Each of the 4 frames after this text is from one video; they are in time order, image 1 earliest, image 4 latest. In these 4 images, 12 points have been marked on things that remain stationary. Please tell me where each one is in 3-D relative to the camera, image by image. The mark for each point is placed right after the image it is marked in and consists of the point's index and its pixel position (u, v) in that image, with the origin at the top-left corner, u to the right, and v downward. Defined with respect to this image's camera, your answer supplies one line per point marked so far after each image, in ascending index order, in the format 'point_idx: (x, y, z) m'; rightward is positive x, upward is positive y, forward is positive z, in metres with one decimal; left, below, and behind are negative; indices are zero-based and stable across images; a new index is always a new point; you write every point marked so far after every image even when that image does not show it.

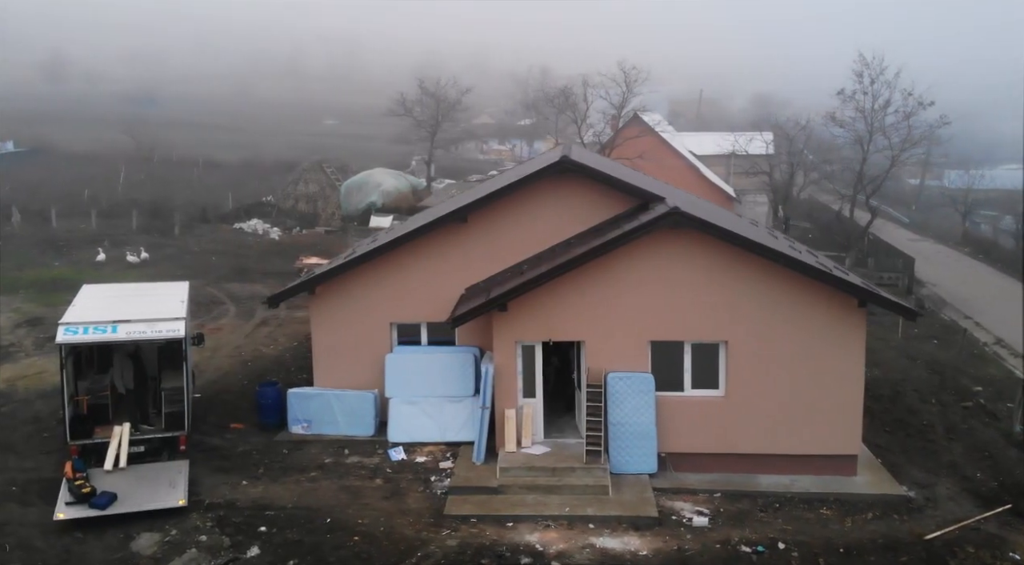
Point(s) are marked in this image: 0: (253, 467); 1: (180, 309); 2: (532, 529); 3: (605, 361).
0: (-3.6, -2.6, +12.5) m
1: (-4.6, -0.4, +12.4) m
2: (+0.2, -3.0, +10.7) m
3: (+1.3, -1.1, +12.1) m
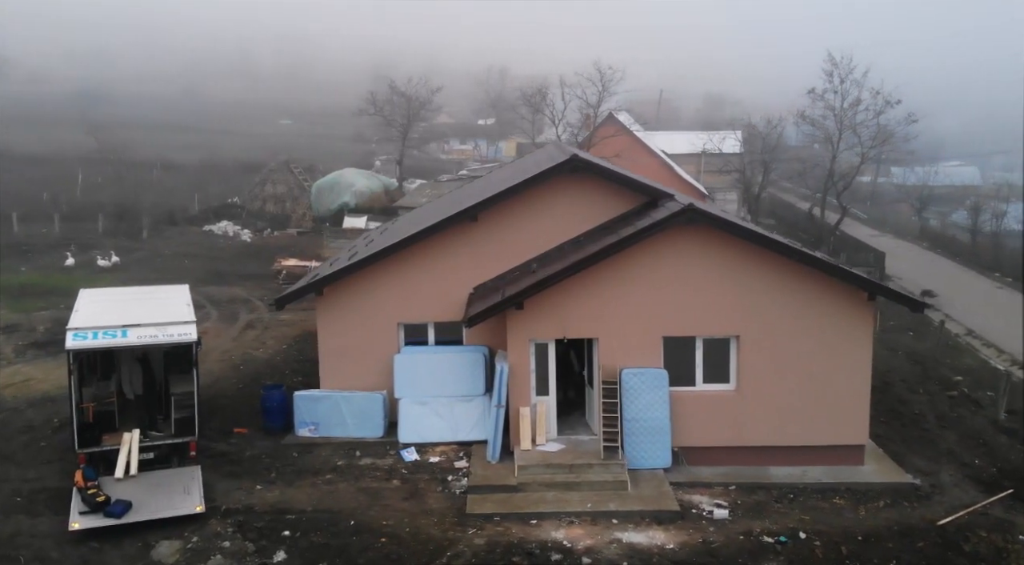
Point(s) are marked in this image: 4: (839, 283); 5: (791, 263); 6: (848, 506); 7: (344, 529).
0: (-3.4, -2.6, +12.3) m
1: (-4.4, -0.4, +12.1) m
2: (+0.5, -2.9, +10.8) m
3: (+1.5, -1.0, +12.2) m
4: (+4.5, 0.0, +11.9) m
5: (+3.8, +0.3, +11.9) m
6: (+4.4, -2.9, +11.5) m
7: (-2.0, -2.9, +10.6) m
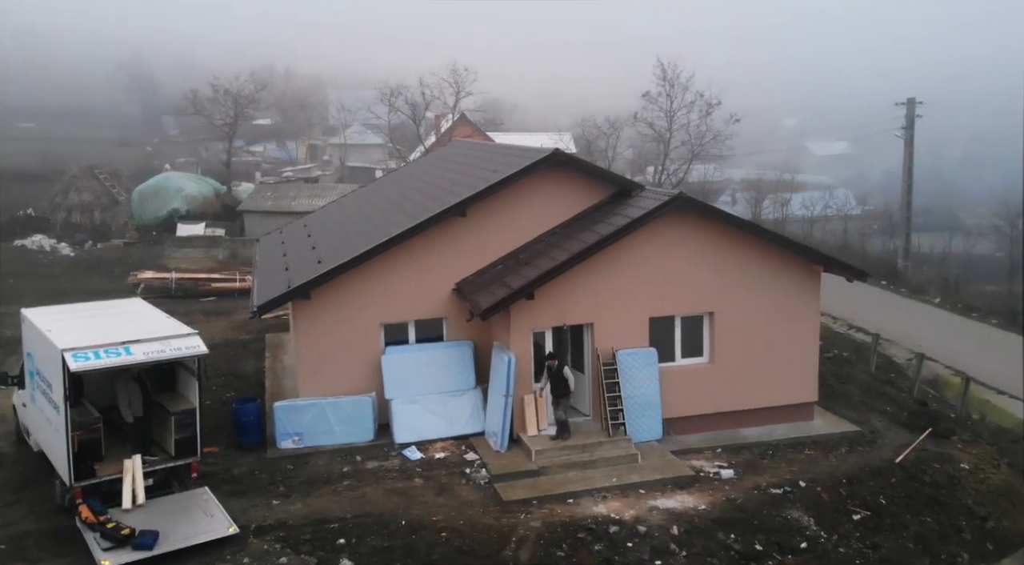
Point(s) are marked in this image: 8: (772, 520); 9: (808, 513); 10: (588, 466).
0: (-3.2, -2.7, +11.7) m
1: (-4.2, -0.5, +11.3) m
2: (+1.1, -2.8, +11.3) m
3: (+1.4, -0.9, +13.0) m
4: (+4.4, +0.4, +13.5) m
5: (+3.7, +0.6, +13.3) m
6: (+4.5, -2.5, +13.1) m
7: (-1.3, -2.9, +10.5) m
8: (+3.3, -3.0, +11.1) m
9: (+3.8, -2.9, +11.3) m
10: (+1.0, -2.5, +12.1) m
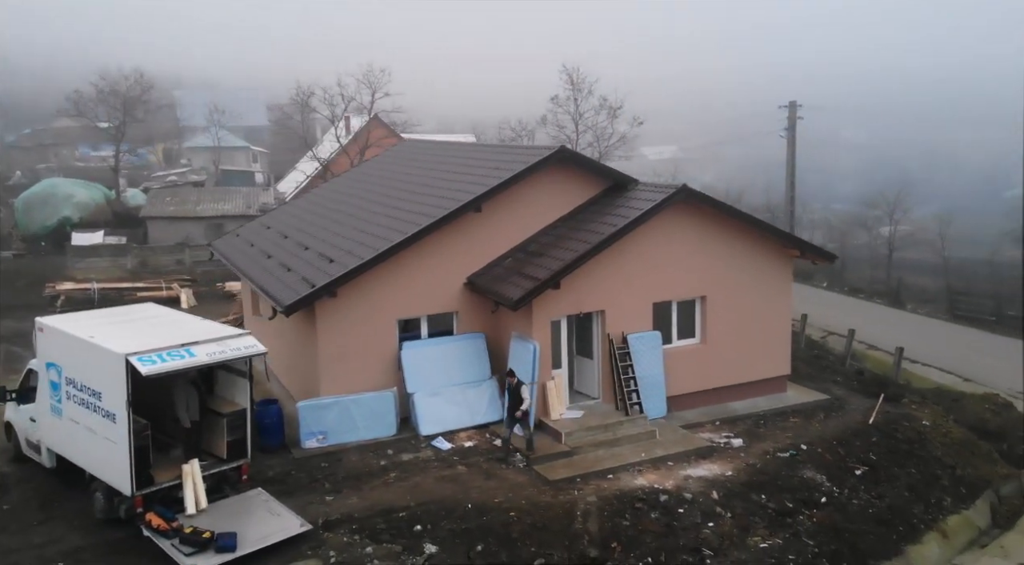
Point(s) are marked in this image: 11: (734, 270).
0: (-2.6, -2.6, +11.7) m
1: (-3.6, -0.5, +11.1) m
2: (+1.6, -2.6, +12.1) m
3: (+1.7, -0.7, +13.8) m
4: (+4.4, +0.6, +14.8) m
5: (+3.8, +0.8, +14.5) m
6: (+4.7, -2.3, +14.4) m
7: (-0.6, -2.8, +10.8) m
8: (+3.9, -2.7, +12.2) m
9: (+4.3, -2.7, +12.6) m
10: (+1.5, -2.3, +12.9) m
11: (+3.6, +0.2, +14.5) m
